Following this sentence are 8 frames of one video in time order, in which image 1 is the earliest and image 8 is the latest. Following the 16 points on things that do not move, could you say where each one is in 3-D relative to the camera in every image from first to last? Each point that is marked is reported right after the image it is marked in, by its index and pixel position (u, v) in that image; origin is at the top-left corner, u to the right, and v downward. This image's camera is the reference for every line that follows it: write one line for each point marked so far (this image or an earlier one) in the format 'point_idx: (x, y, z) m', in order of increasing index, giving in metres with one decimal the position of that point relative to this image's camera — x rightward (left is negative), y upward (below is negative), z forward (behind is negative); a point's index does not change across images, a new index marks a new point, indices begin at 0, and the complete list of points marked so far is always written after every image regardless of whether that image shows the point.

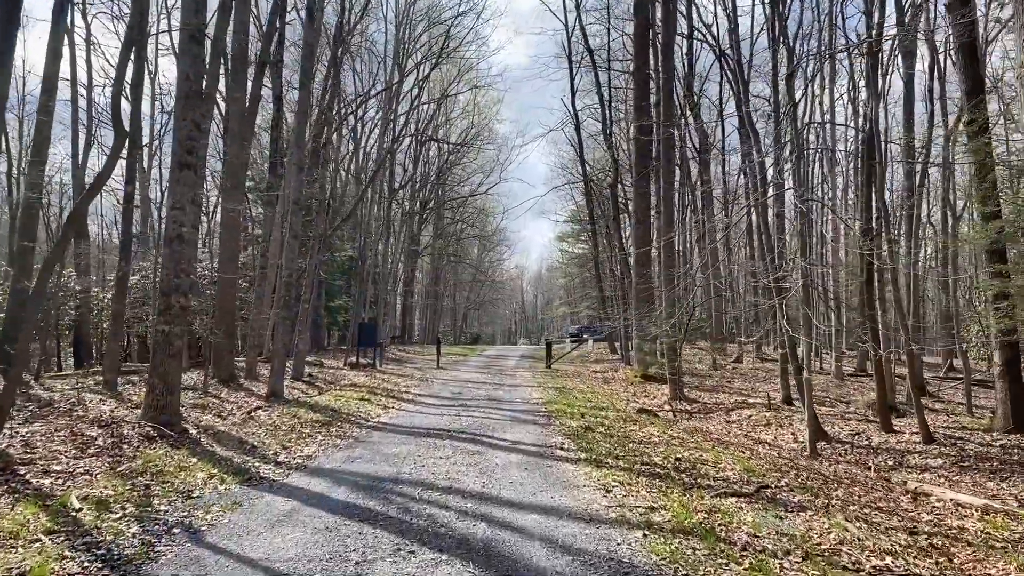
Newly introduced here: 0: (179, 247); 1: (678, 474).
0: (-4.1, +0.5, +7.0) m
1: (+1.7, -1.9, +5.7) m
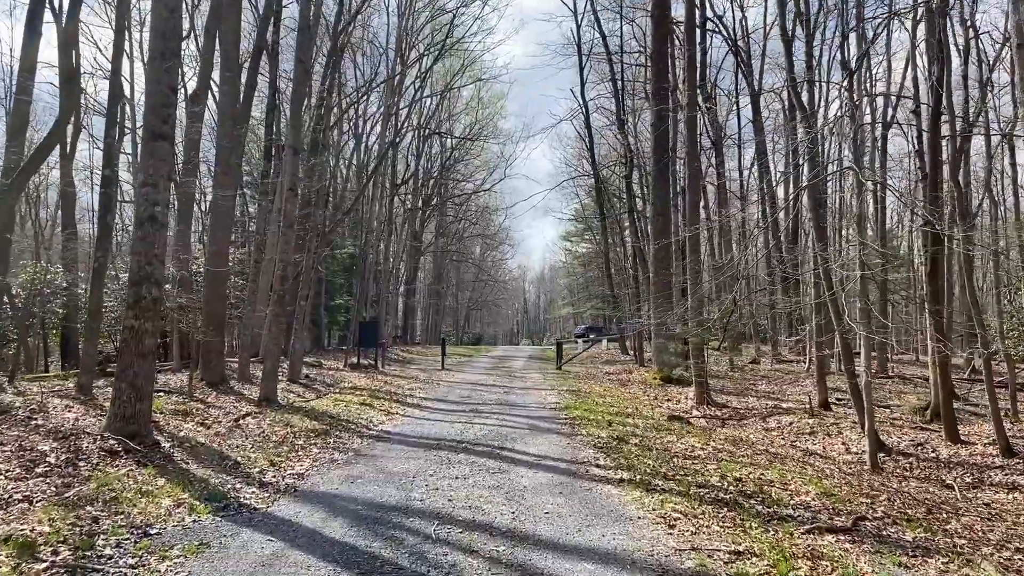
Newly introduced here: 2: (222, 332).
0: (-3.8, +0.6, +6.0) m
1: (+1.9, -1.7, +4.7) m
2: (-5.8, -0.9, +11.5) m
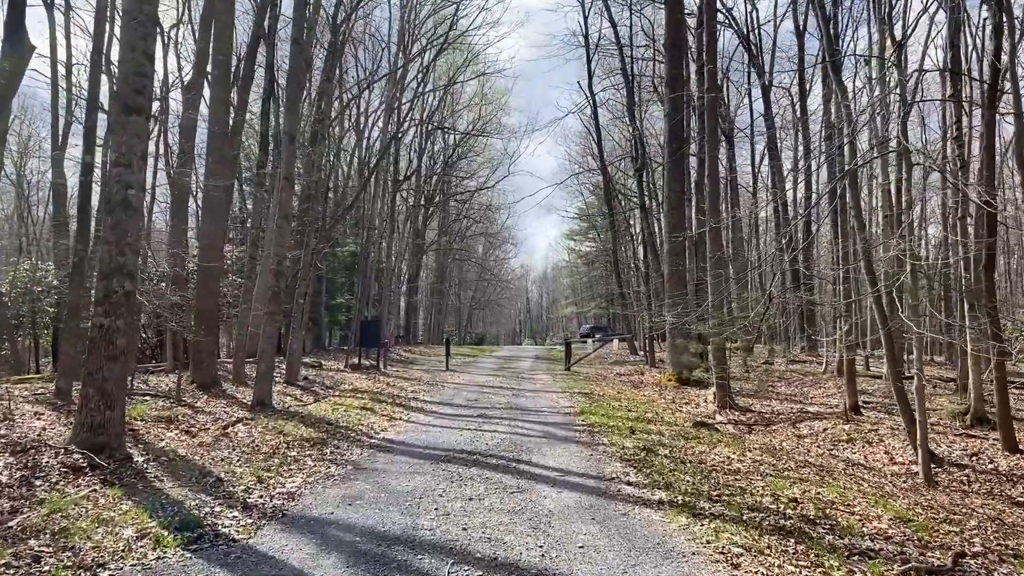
0: (-3.6, +0.7, +5.3) m
1: (+2.1, -1.7, +4.0) m
2: (-5.6, -0.8, +10.8) m
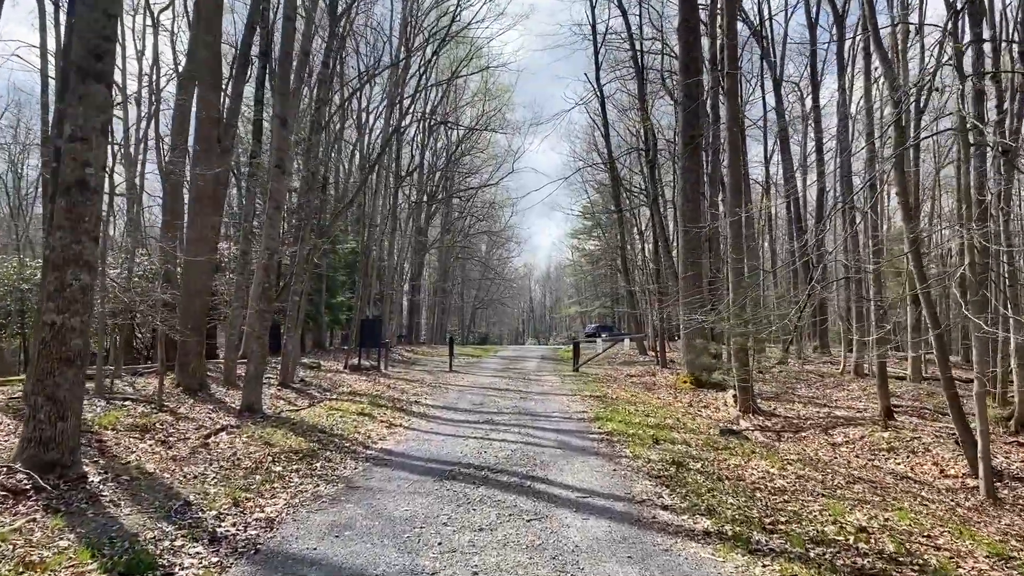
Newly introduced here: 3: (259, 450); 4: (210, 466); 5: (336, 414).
0: (-3.5, +0.7, +4.6) m
1: (+2.2, -1.6, +3.3) m
2: (-5.5, -0.7, +10.1) m
3: (-2.7, -1.7, +6.2) m
4: (-2.8, -1.7, +5.3) m
5: (-2.7, -2.0, +8.9) m
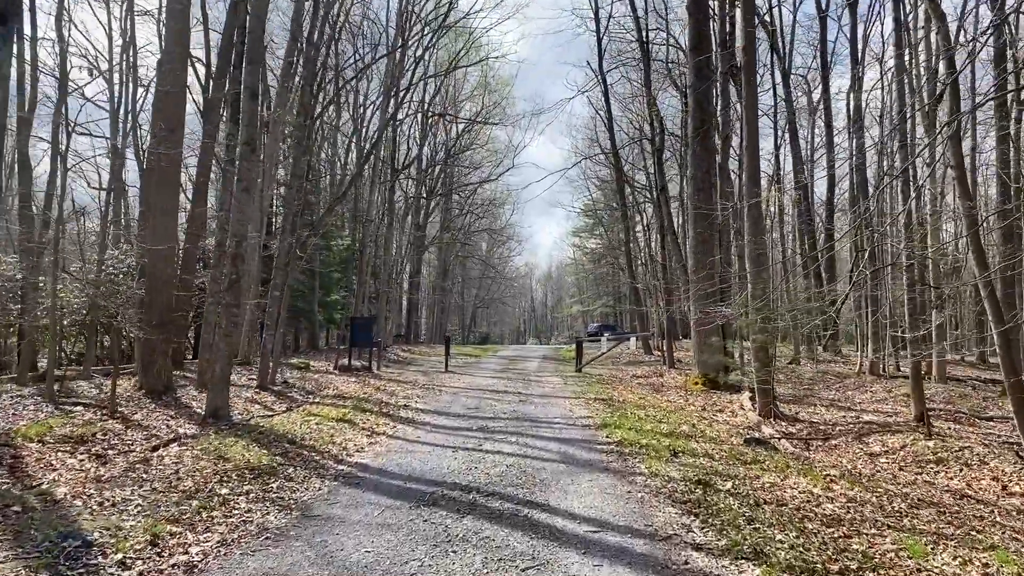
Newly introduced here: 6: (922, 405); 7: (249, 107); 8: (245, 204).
0: (-3.5, +0.9, +3.7) m
1: (+2.2, -1.5, +2.4) m
2: (-5.5, -0.6, +9.2) m
3: (-2.8, -1.6, +5.2) m
4: (-2.9, -1.5, +4.4) m
5: (-2.8, -1.9, +8.0) m
6: (+6.6, -1.9, +9.3) m
7: (-3.8, +2.6, +8.2) m
8: (-3.7, +1.2, +8.0) m
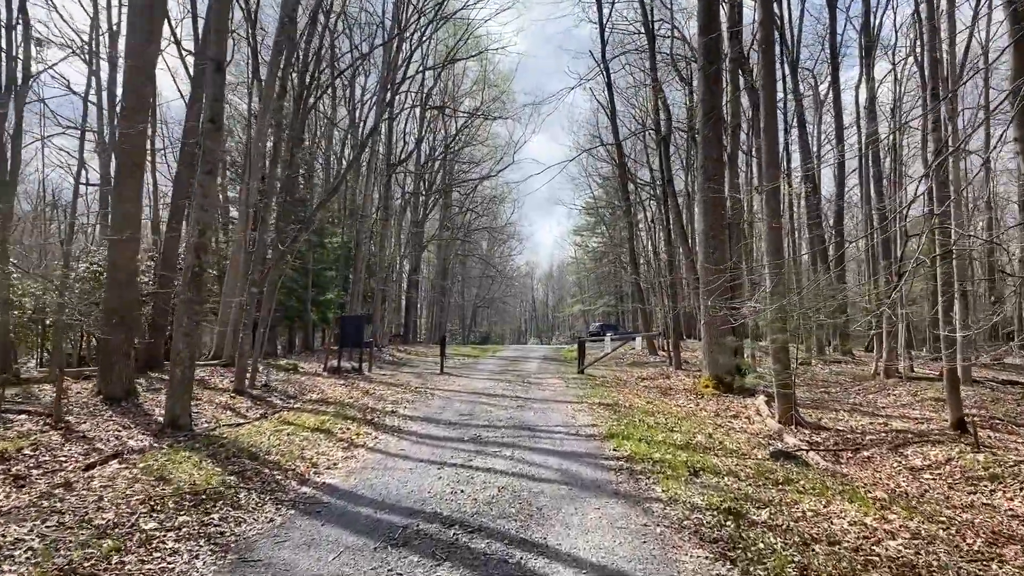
0: (-3.6, +0.9, +2.9) m
1: (+2.1, -1.4, +1.5) m
2: (-5.6, -0.6, +8.4) m
3: (-2.8, -1.5, +4.4) m
4: (-2.9, -1.5, +3.6) m
5: (-2.8, -1.8, +7.2) m
6: (+6.6, -1.8, +8.4) m
7: (-3.9, +2.7, +7.4) m
8: (-3.8, +1.2, +7.2) m
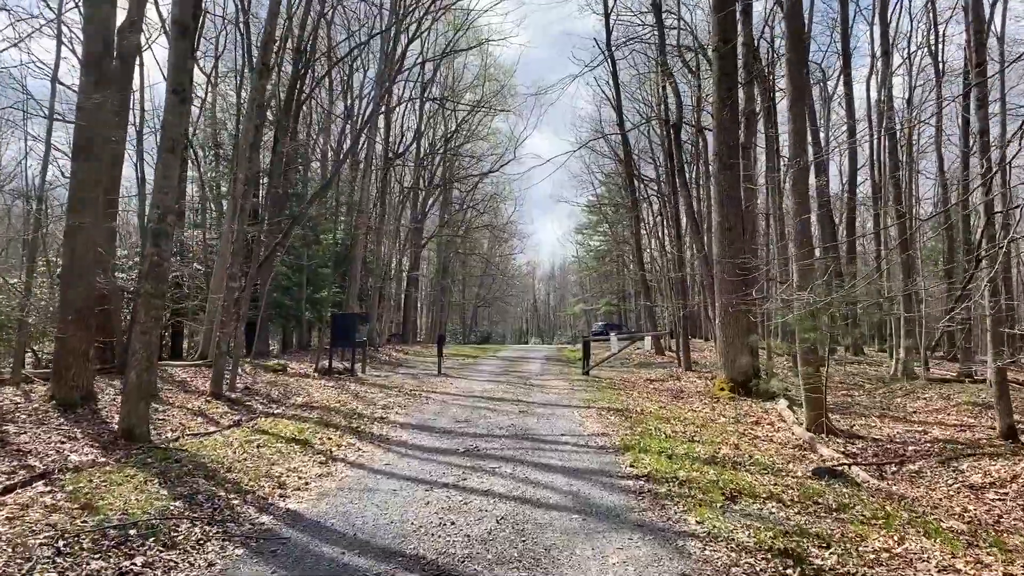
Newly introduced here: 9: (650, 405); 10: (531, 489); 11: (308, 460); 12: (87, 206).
0: (-3.6, +1.0, +2.1) m
1: (+2.1, -1.3, +0.7) m
2: (-5.5, -0.5, +7.6) m
3: (-2.8, -1.5, +3.6) m
4: (-2.9, -1.4, +2.8) m
5: (-2.8, -1.7, +6.4) m
6: (+6.6, -1.7, +7.6) m
7: (-3.8, +2.8, +6.6) m
8: (-3.8, +1.3, +6.4) m
9: (+2.5, -2.1, +10.3) m
10: (+0.2, -1.6, +4.7) m
11: (-2.0, -1.7, +5.7) m
12: (-5.6, +1.0, +7.5) m
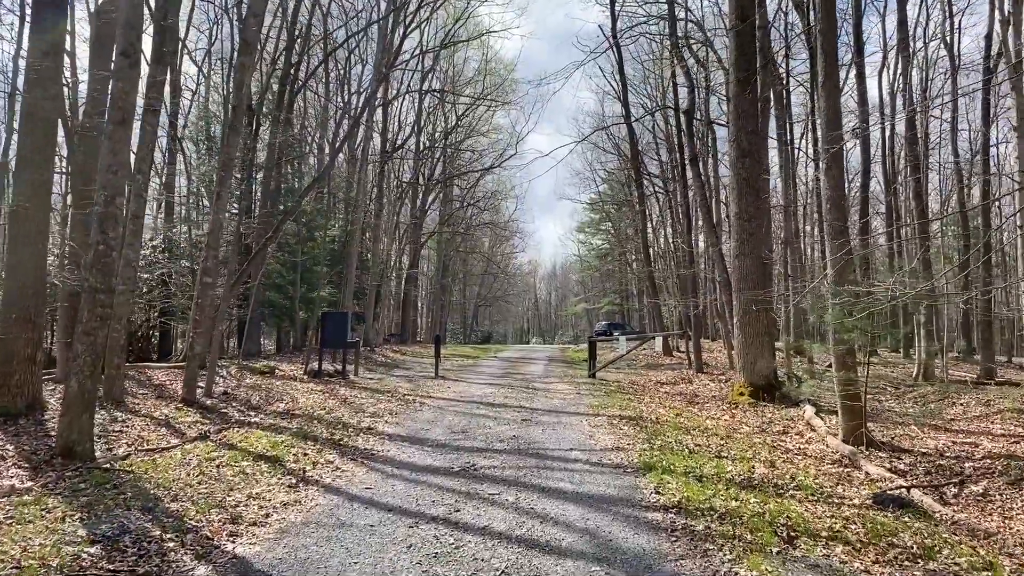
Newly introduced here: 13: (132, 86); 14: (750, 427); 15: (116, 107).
0: (-3.6, +1.1, +1.2) m
1: (+2.1, -1.3, -0.2) m
2: (-5.5, -0.4, +6.7) m
3: (-2.8, -1.4, +2.7) m
4: (-2.9, -1.3, +1.9) m
5: (-2.8, -1.6, +5.5) m
6: (+6.6, -1.7, +6.7) m
7: (-3.8, +2.8, +5.7) m
8: (-3.8, +1.4, +5.5) m
9: (+2.5, -2.0, +9.4) m
10: (+0.2, -1.6, +3.8) m
11: (-2.0, -1.7, +4.9) m
12: (-5.6, +1.1, +6.6) m
13: (-3.7, +2.0, +5.6) m
14: (+3.4, -2.0, +8.2) m
15: (-3.8, +1.8, +5.5) m
